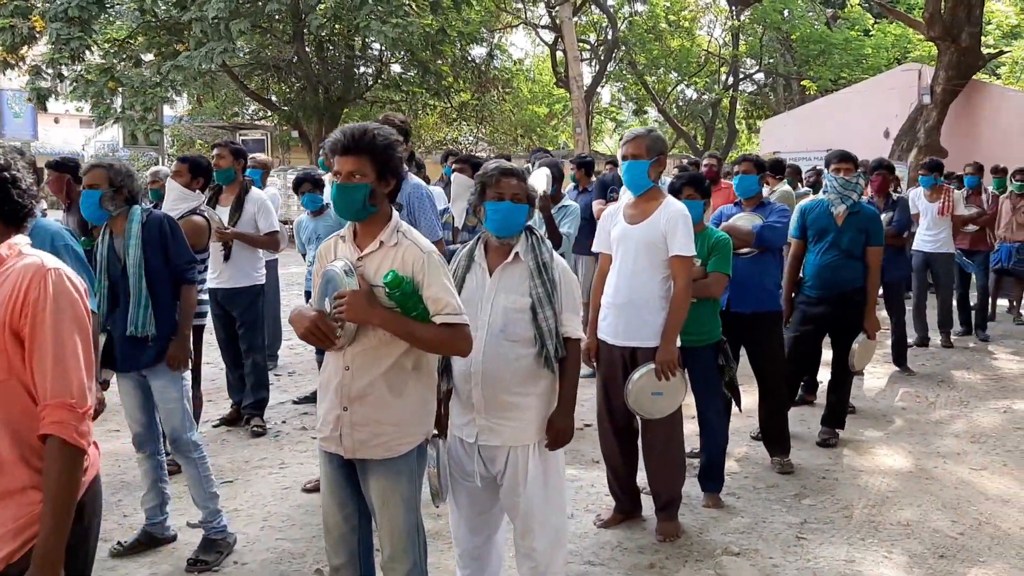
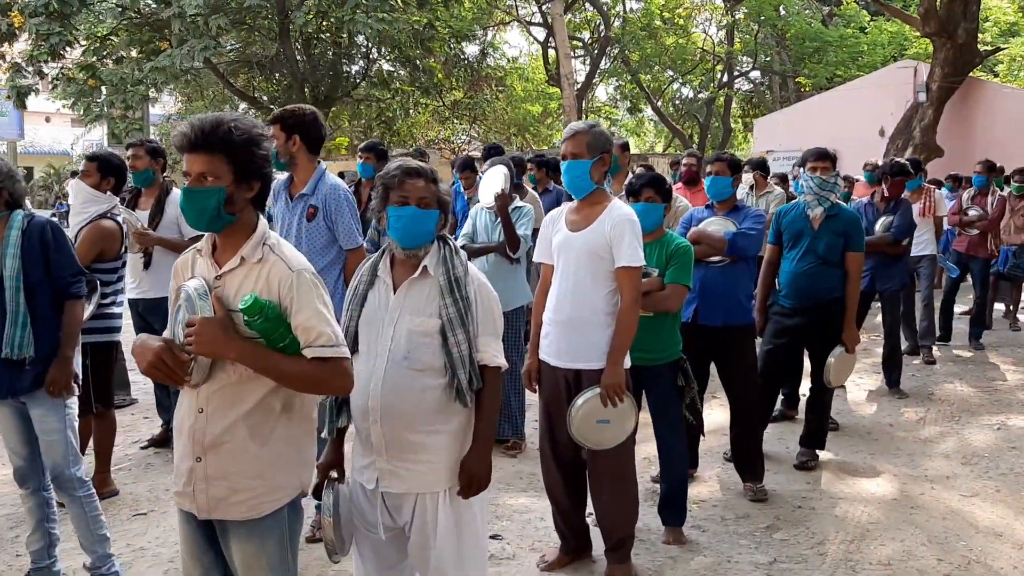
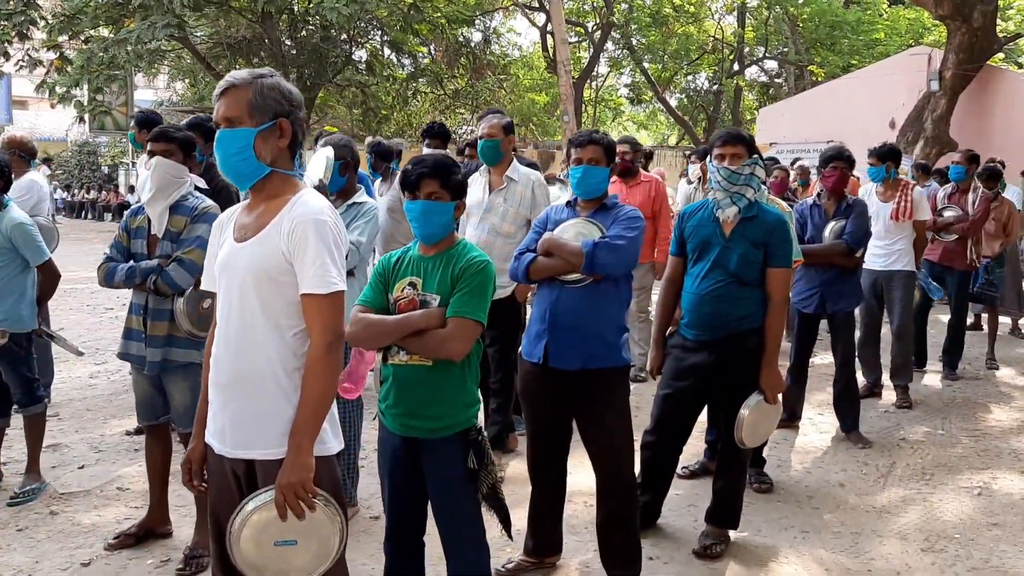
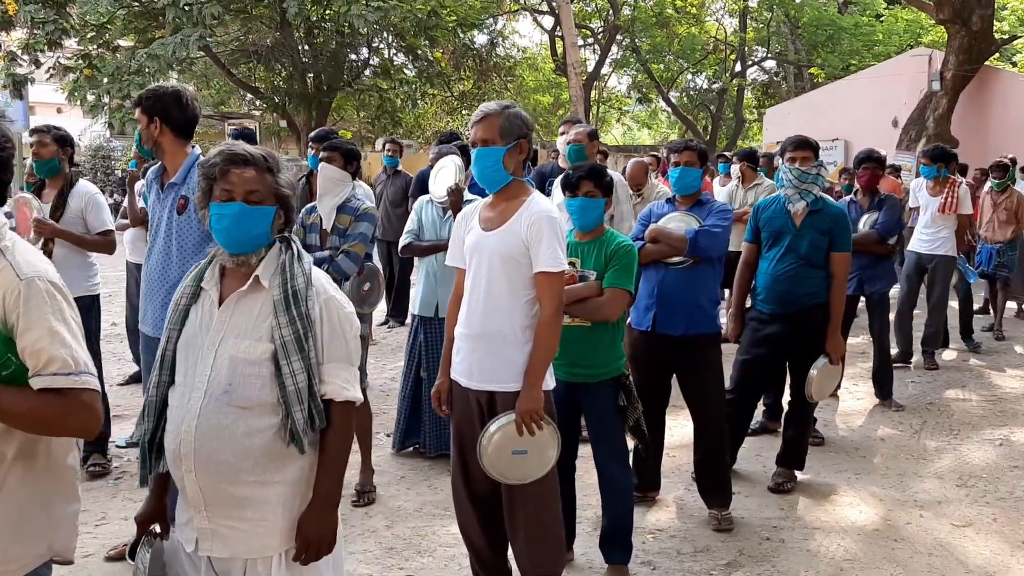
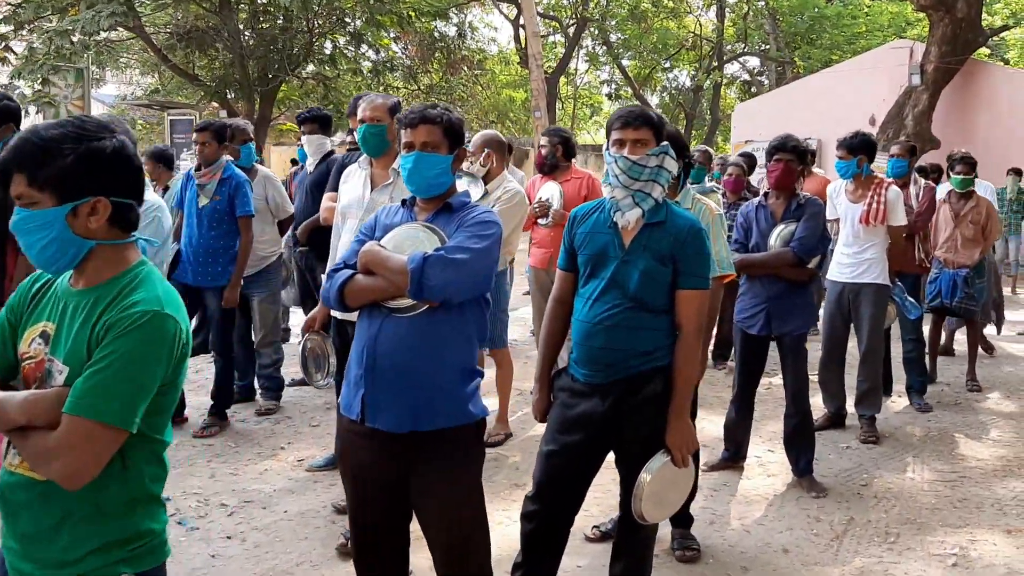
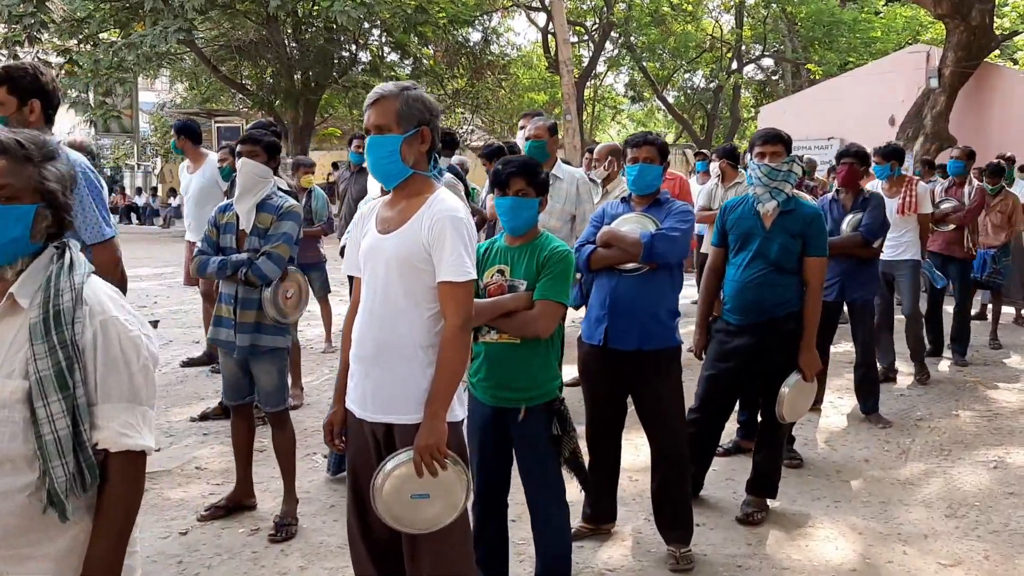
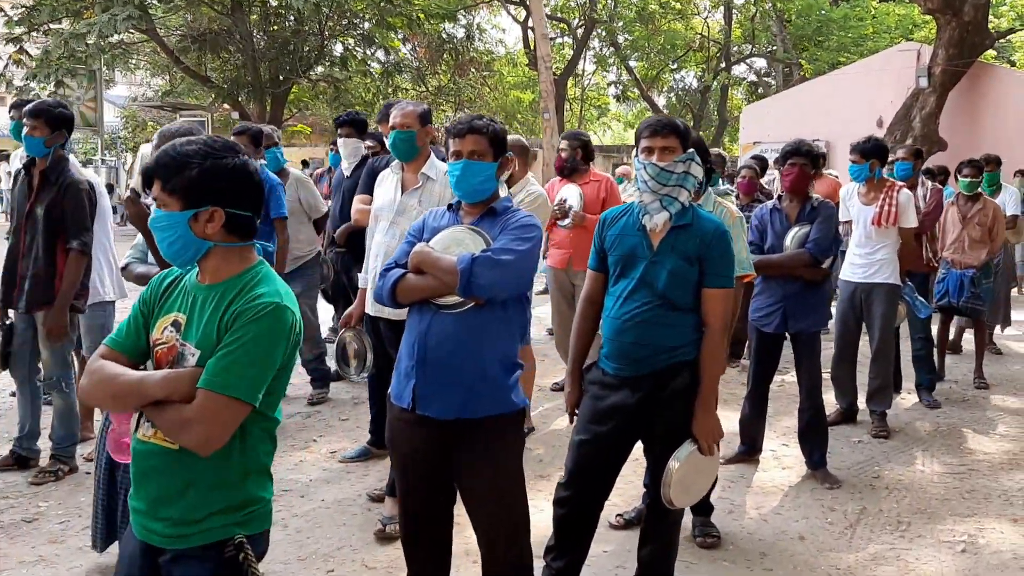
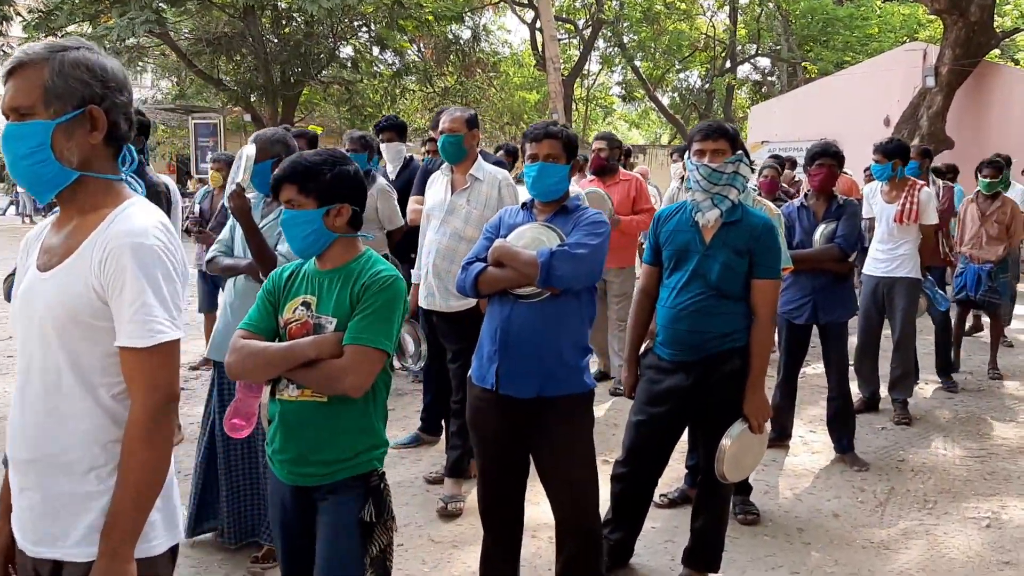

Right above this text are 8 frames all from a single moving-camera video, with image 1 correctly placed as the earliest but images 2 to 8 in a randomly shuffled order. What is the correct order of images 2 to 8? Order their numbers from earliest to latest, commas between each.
2, 4, 6, 3, 8, 7, 5
